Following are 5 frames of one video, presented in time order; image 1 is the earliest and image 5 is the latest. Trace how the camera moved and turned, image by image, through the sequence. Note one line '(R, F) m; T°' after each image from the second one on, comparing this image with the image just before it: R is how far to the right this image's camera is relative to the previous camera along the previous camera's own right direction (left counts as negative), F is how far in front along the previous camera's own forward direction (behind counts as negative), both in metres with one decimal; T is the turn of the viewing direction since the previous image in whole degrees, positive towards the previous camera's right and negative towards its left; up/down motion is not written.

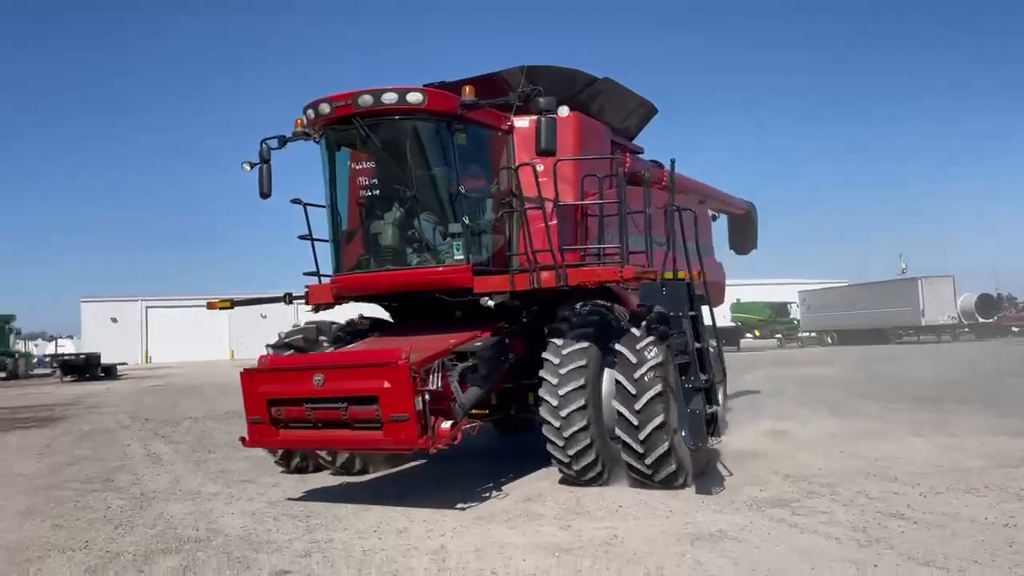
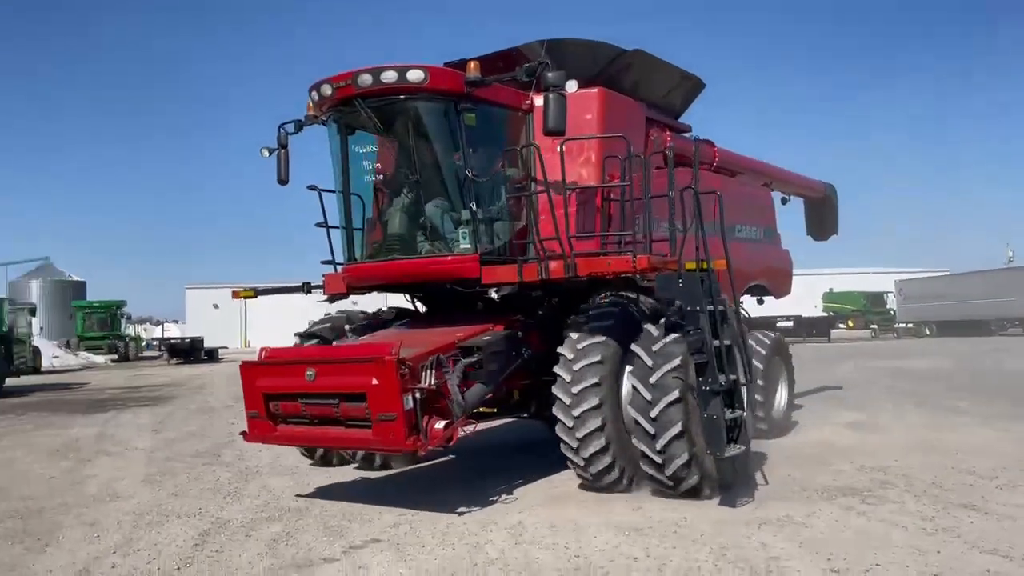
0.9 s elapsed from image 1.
(+0.1, -0.4) m; -6°
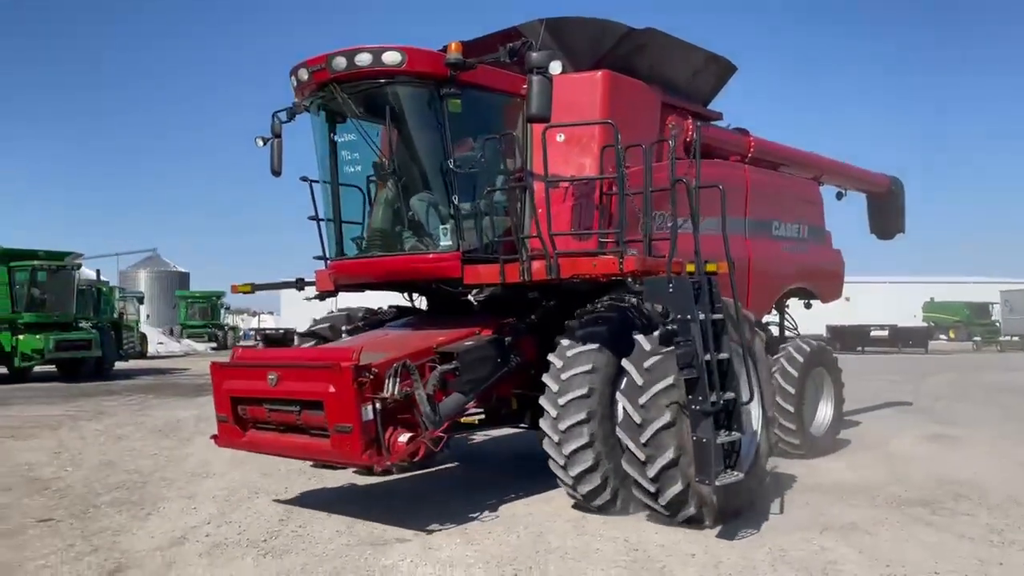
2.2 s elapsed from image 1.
(+0.1, -0.3) m; -6°
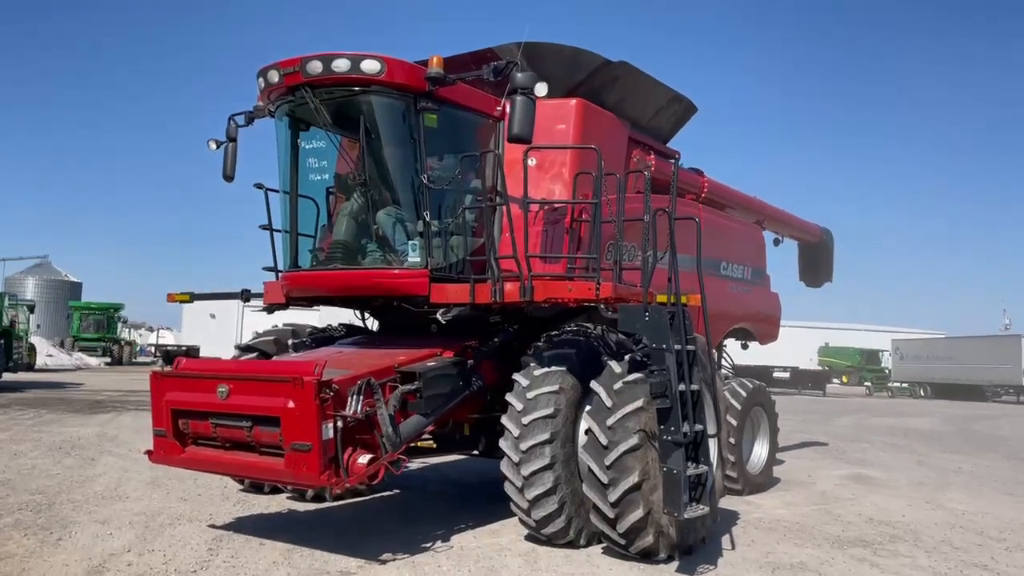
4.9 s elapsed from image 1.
(-0.4, +0.2) m; +6°
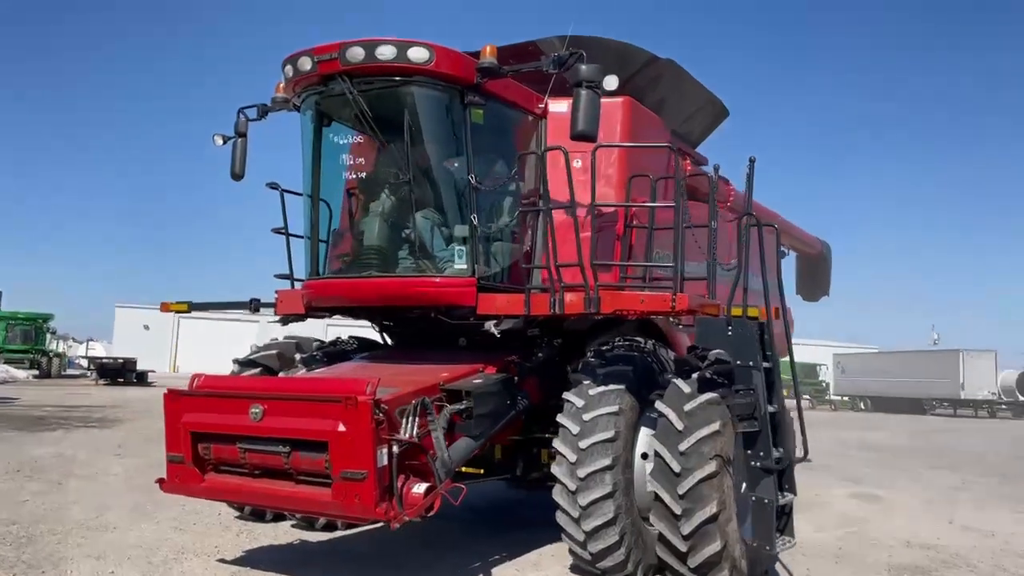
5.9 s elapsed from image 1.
(-0.8, +0.6) m; +4°
